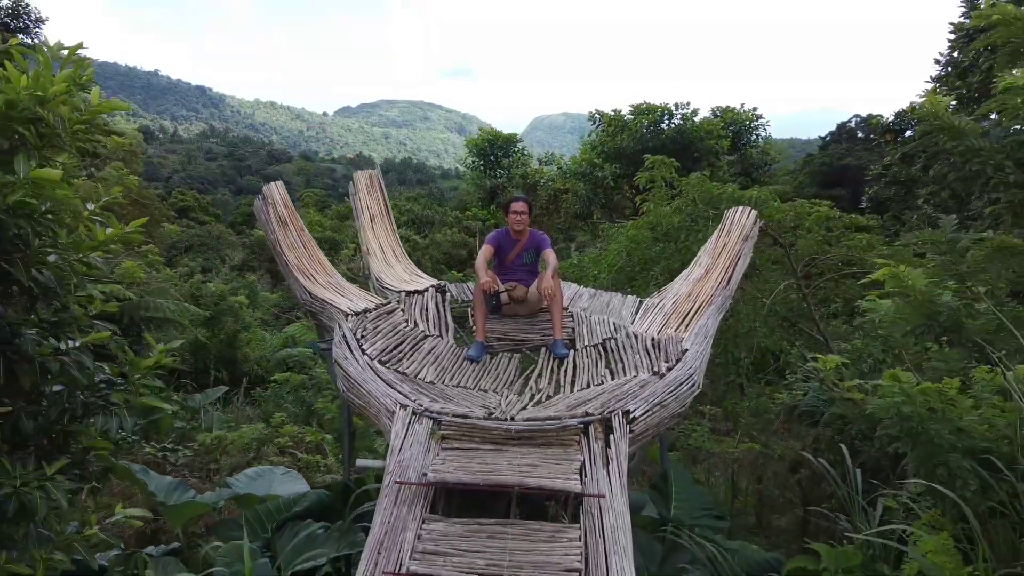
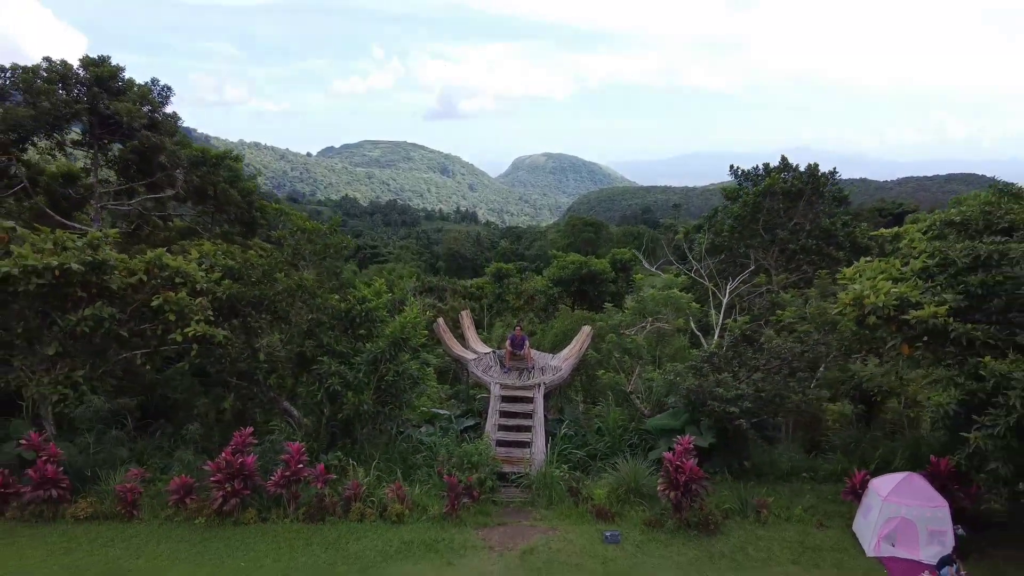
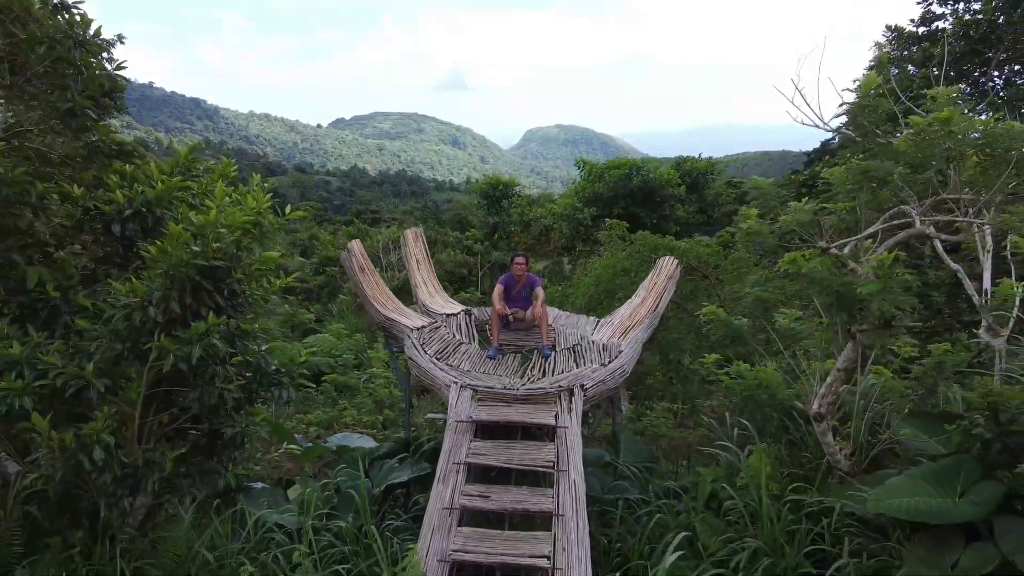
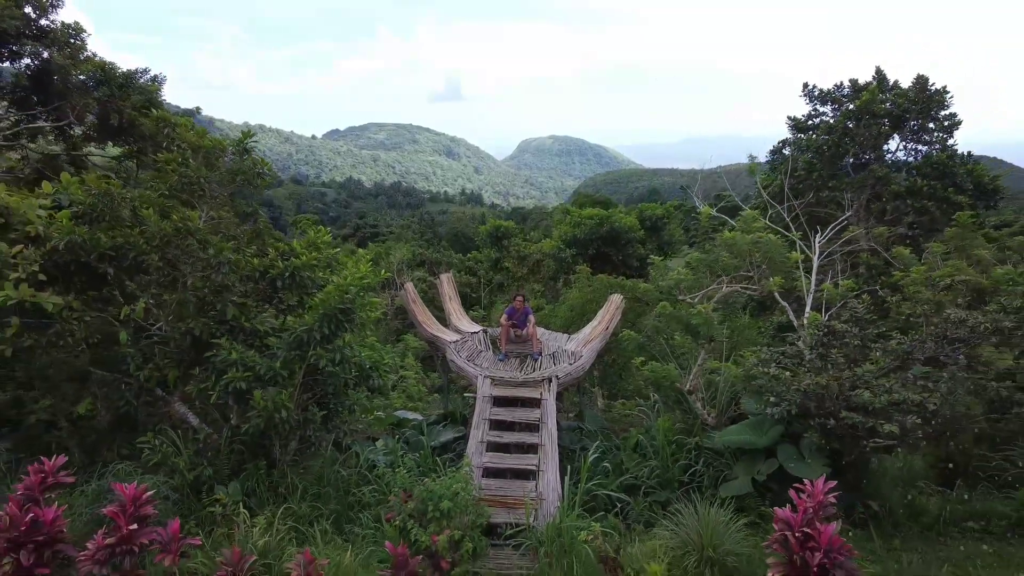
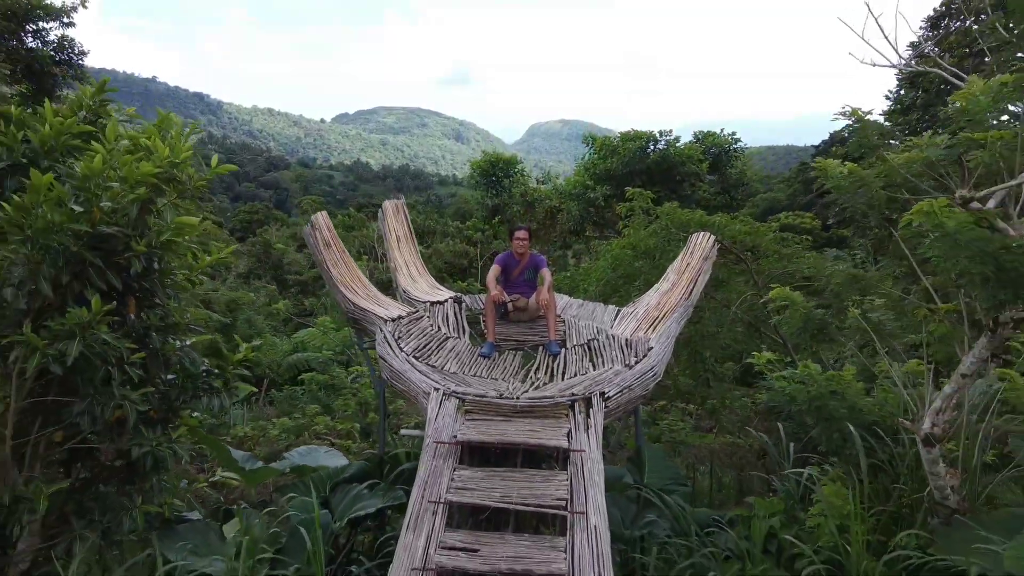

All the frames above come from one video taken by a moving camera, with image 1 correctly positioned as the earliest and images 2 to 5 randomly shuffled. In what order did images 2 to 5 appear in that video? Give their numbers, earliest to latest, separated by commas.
5, 3, 4, 2
